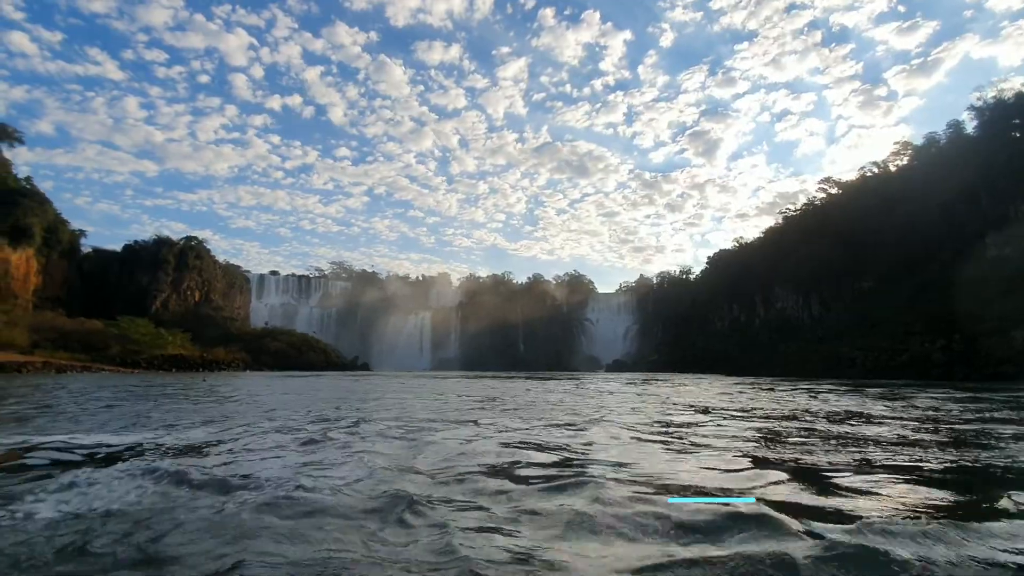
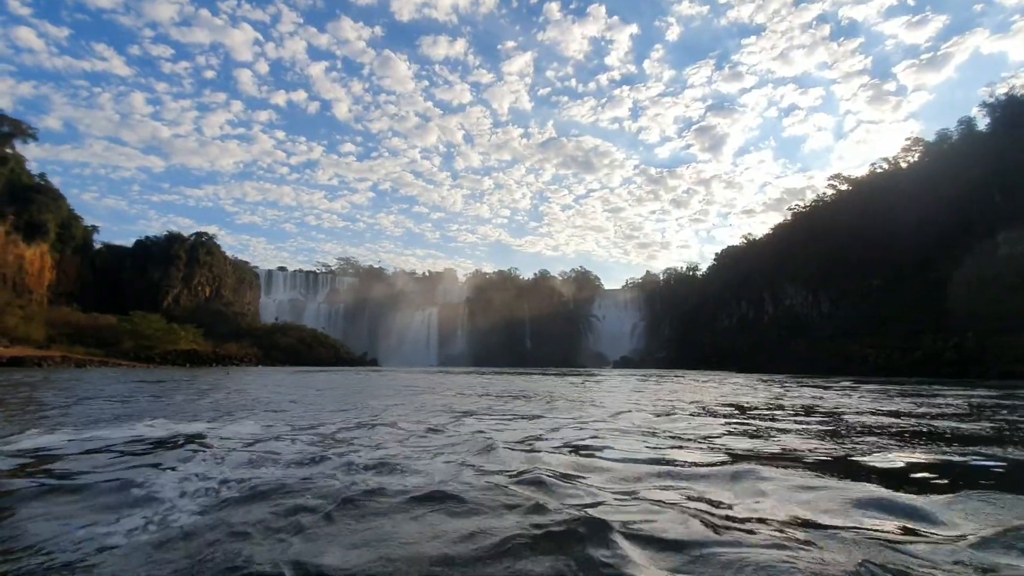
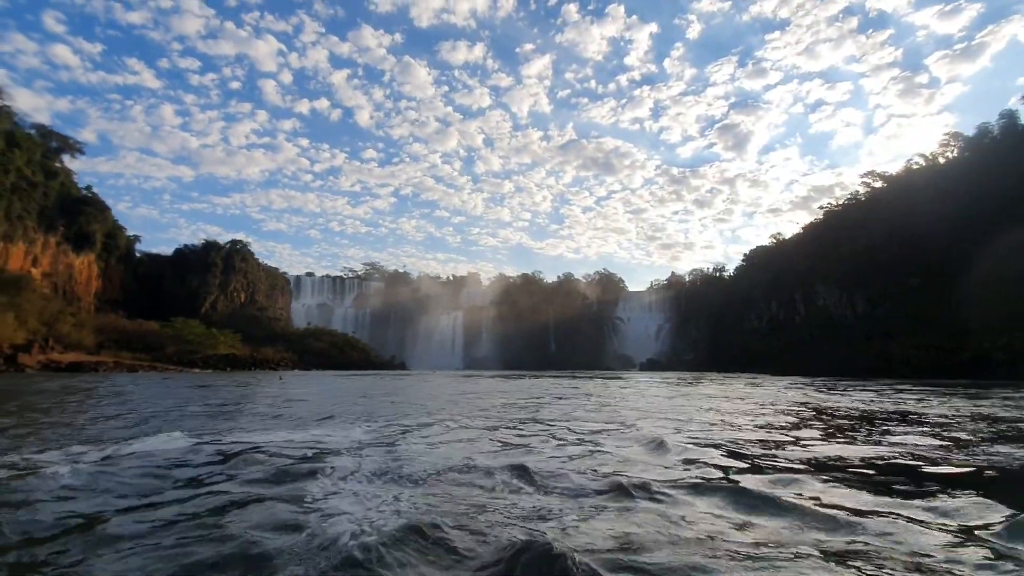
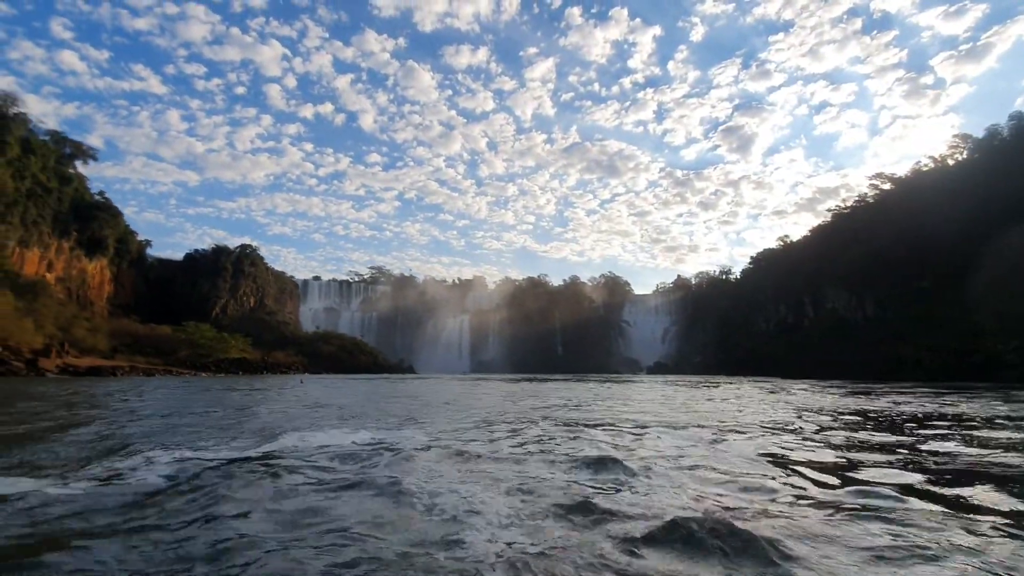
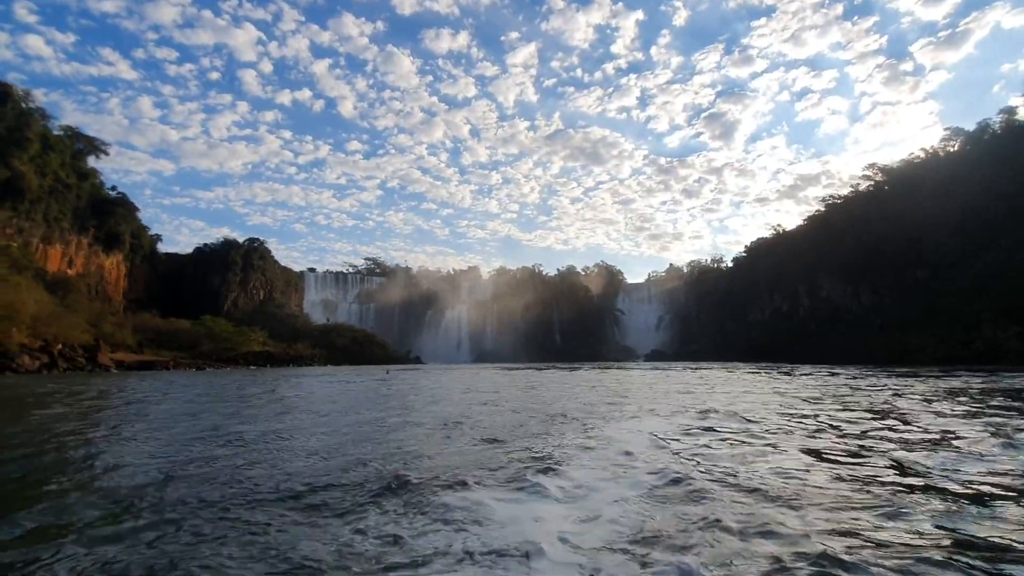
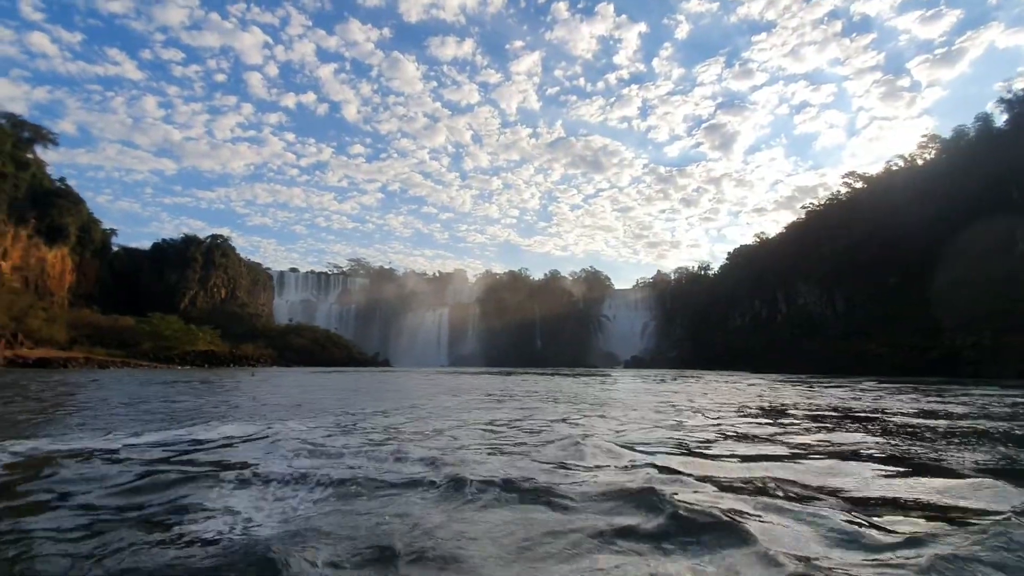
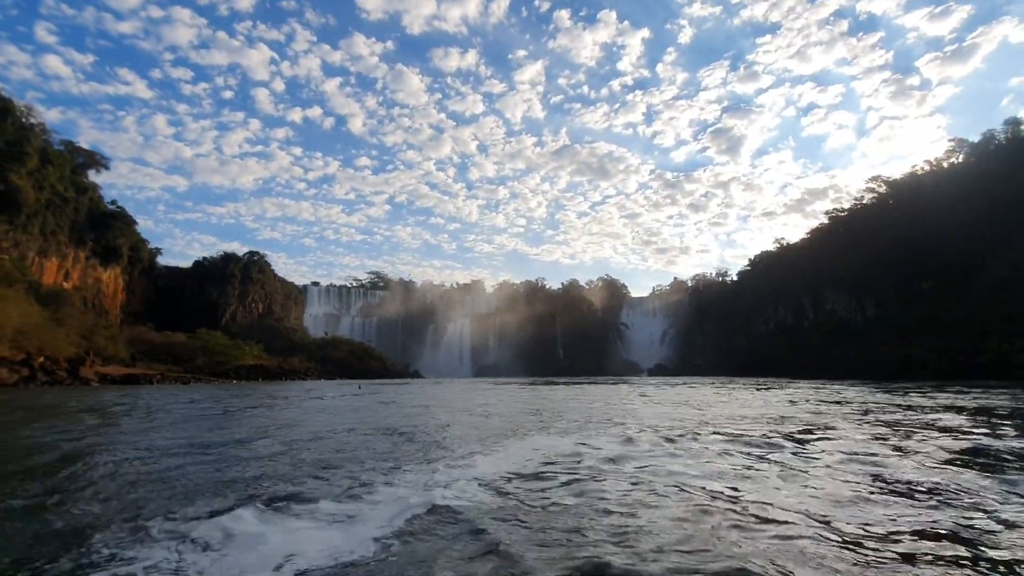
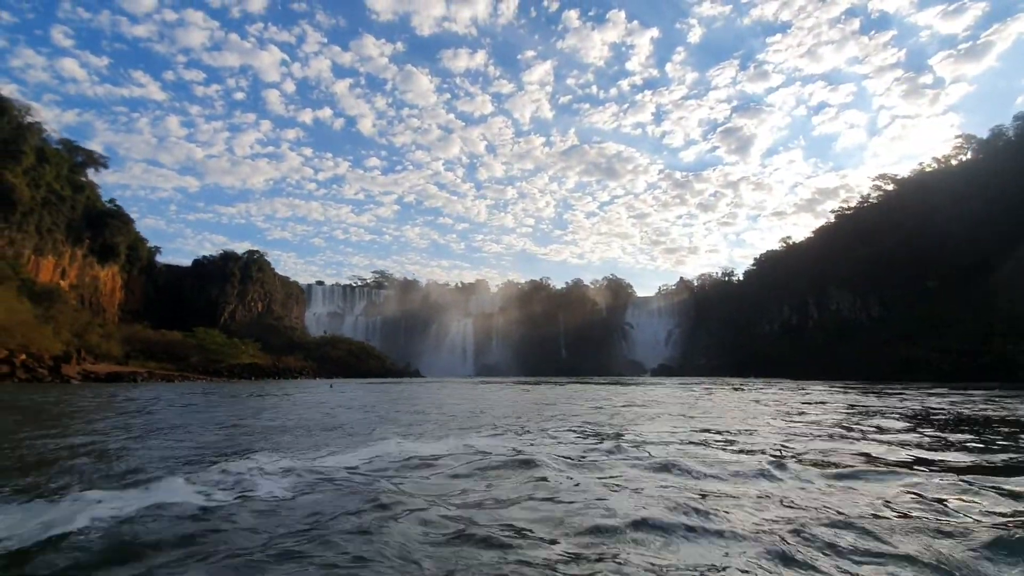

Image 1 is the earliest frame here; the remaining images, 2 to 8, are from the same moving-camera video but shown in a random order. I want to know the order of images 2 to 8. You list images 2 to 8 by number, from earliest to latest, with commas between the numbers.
2, 6, 3, 4, 8, 7, 5
